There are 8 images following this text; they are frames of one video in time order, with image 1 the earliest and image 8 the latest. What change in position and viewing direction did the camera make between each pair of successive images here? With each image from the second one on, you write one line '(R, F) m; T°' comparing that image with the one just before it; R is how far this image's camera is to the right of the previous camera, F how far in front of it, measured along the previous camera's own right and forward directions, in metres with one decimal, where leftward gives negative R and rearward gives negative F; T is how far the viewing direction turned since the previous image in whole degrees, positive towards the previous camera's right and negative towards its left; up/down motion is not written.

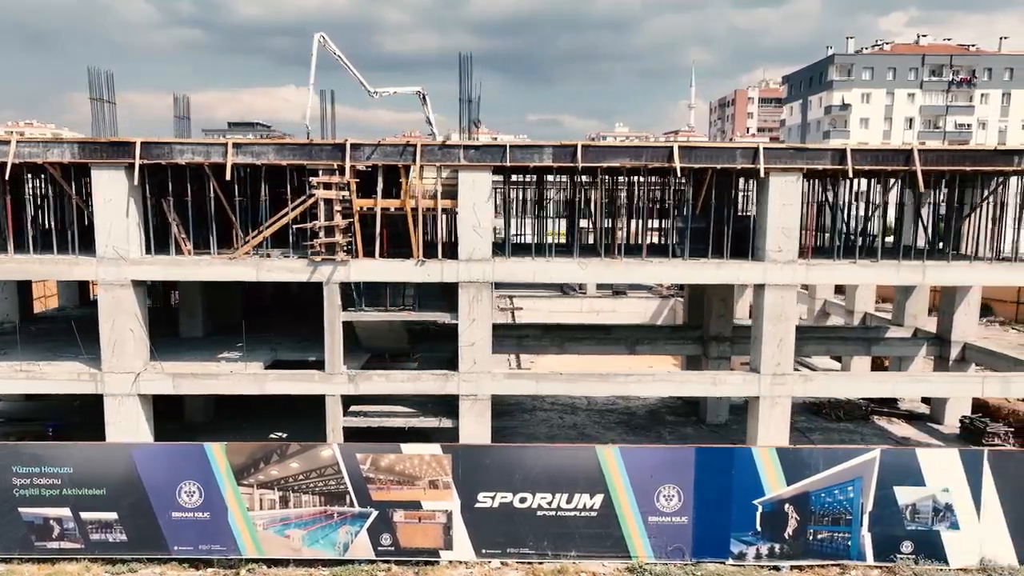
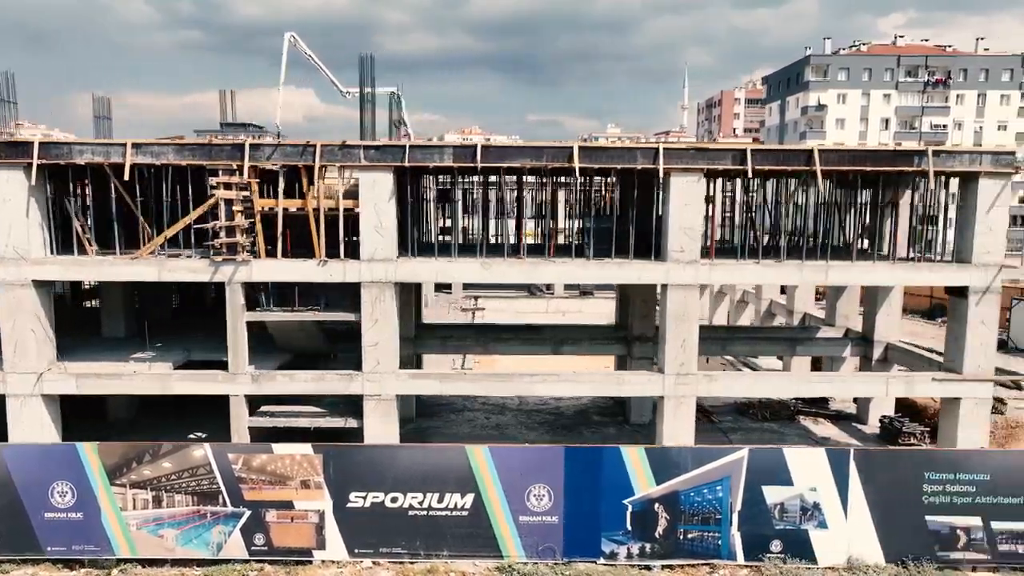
(+2.2, 0.0) m; 0°
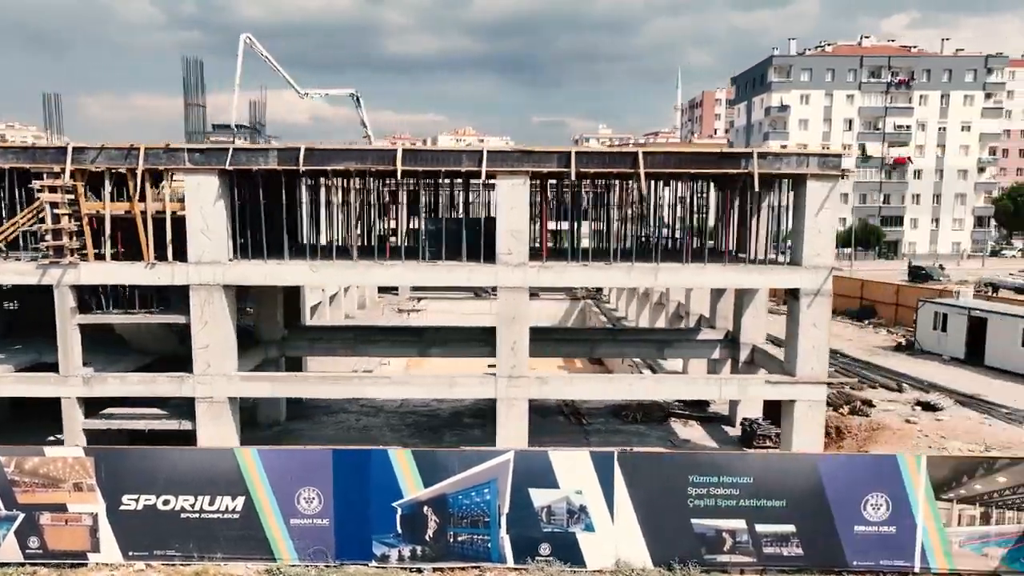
(+4.0, 0.0) m; 0°
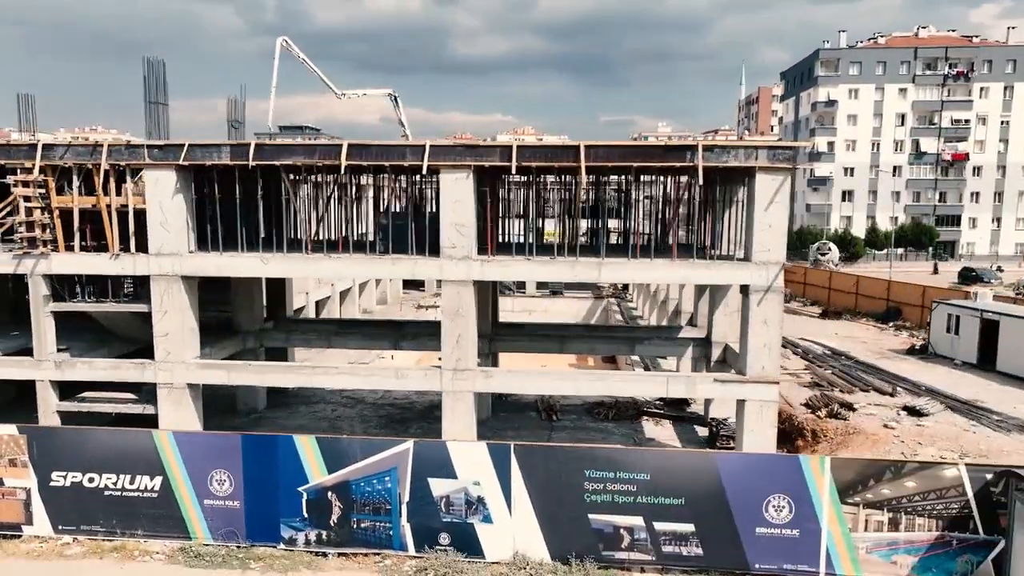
(+2.7, +0.1) m; -5°
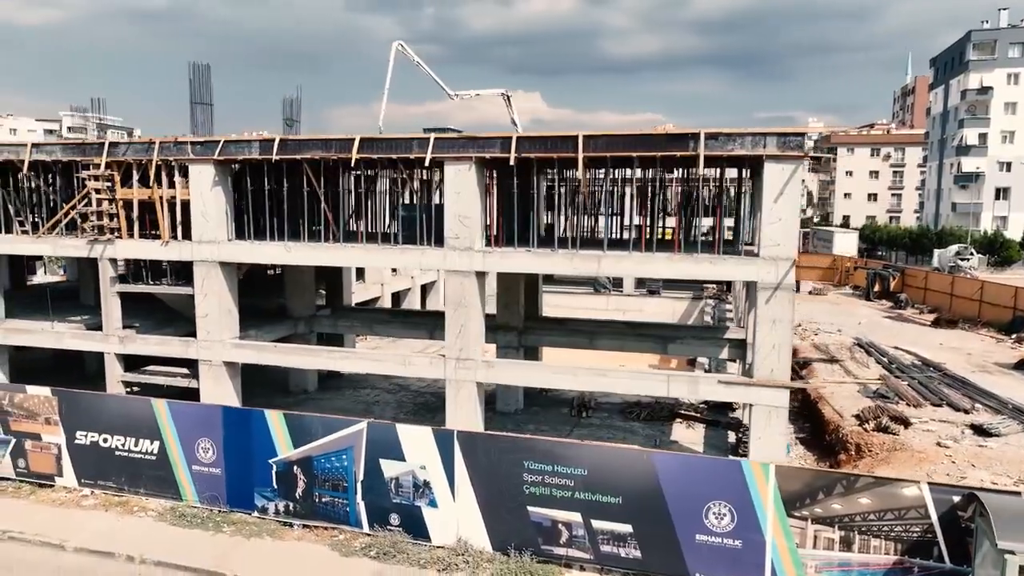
(+3.2, +0.3) m; -11°
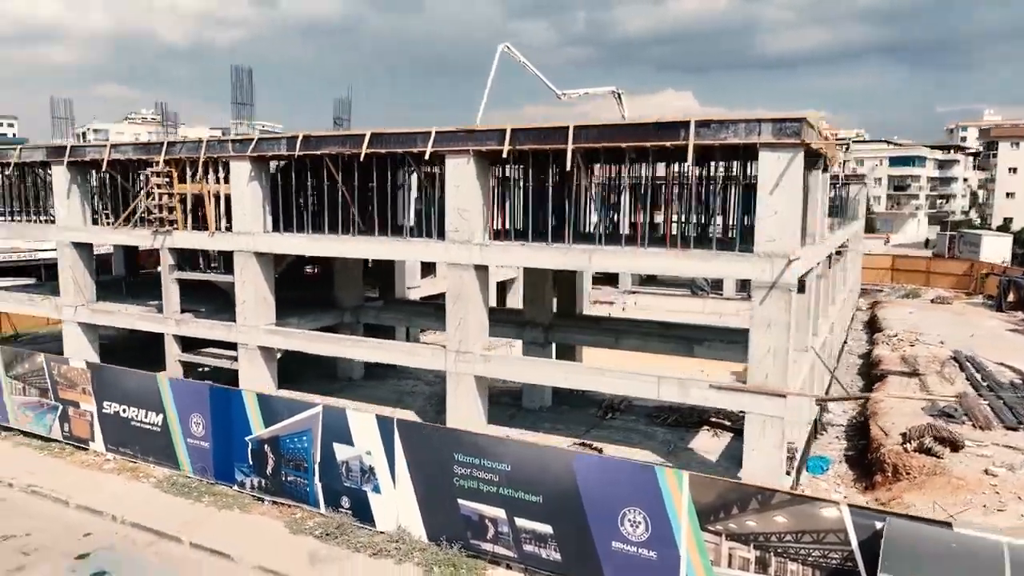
(+3.3, +0.5) m; -11°
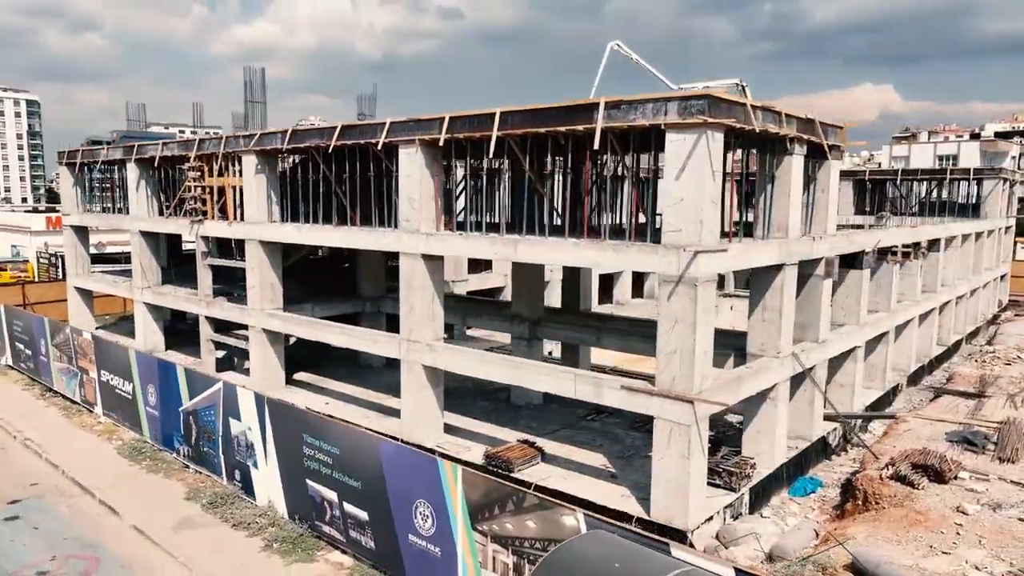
(+5.0, +0.9) m; -13°
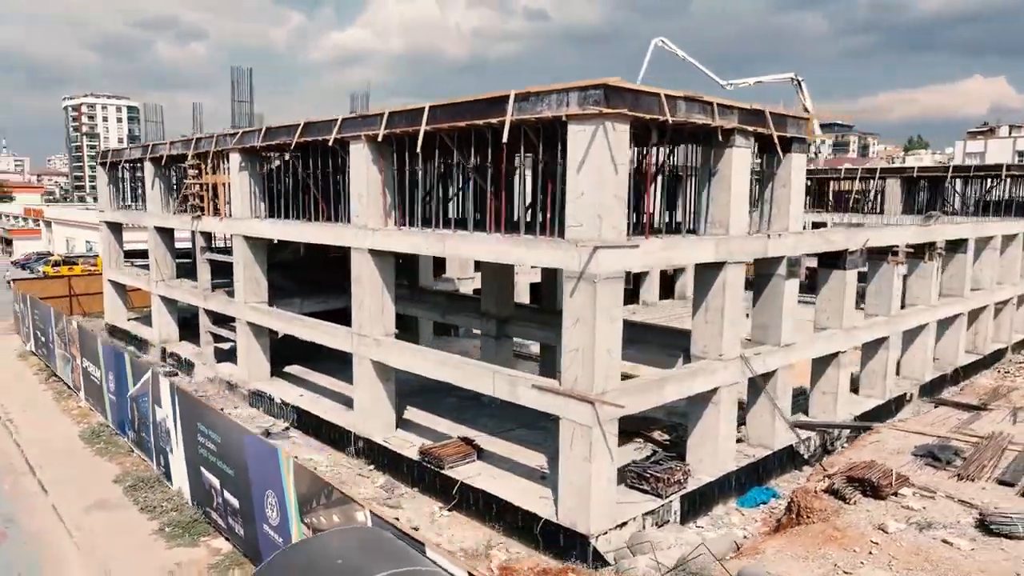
(+3.1, +0.3) m; -6°
